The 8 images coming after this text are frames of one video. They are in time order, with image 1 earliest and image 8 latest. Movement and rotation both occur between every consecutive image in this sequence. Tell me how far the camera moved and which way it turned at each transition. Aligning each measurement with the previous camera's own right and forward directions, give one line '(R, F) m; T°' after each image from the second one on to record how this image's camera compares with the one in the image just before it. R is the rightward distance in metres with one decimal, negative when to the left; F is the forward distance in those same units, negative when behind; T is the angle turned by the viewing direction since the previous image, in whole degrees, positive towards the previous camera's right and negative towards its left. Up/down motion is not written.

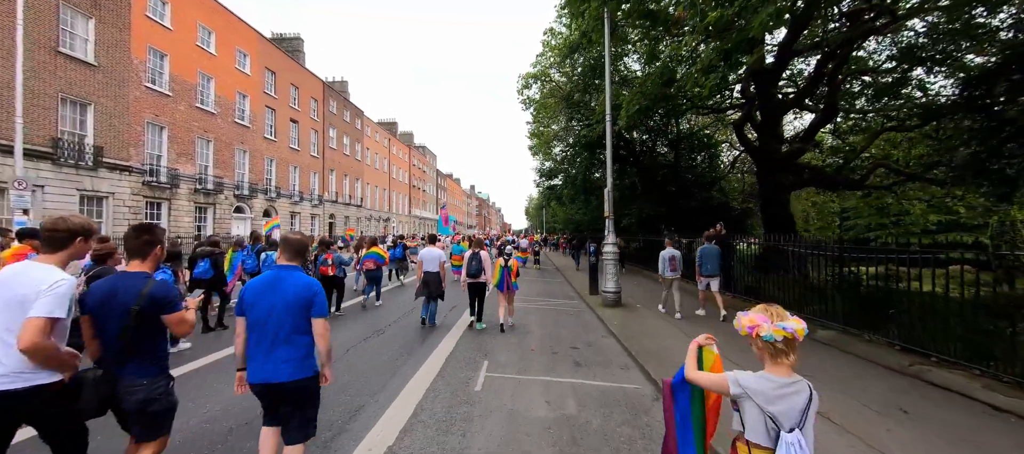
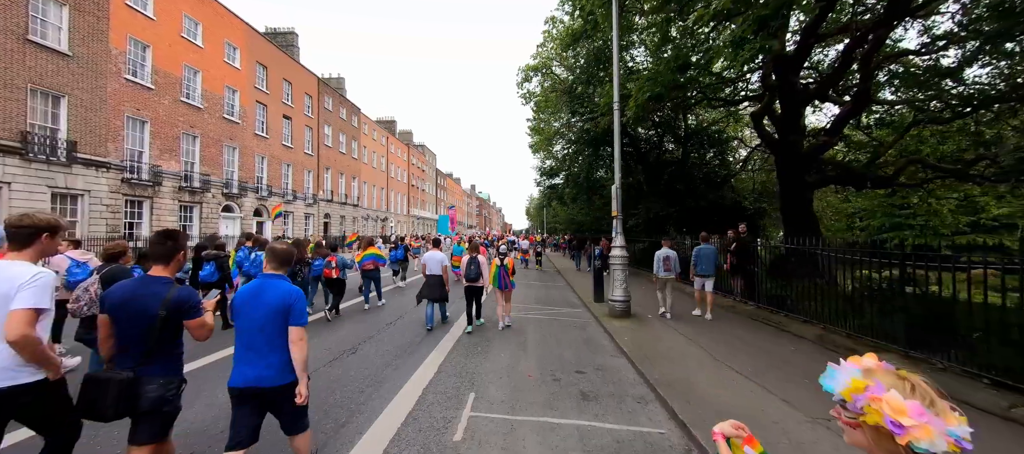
(+0.1, +0.9) m; 0°
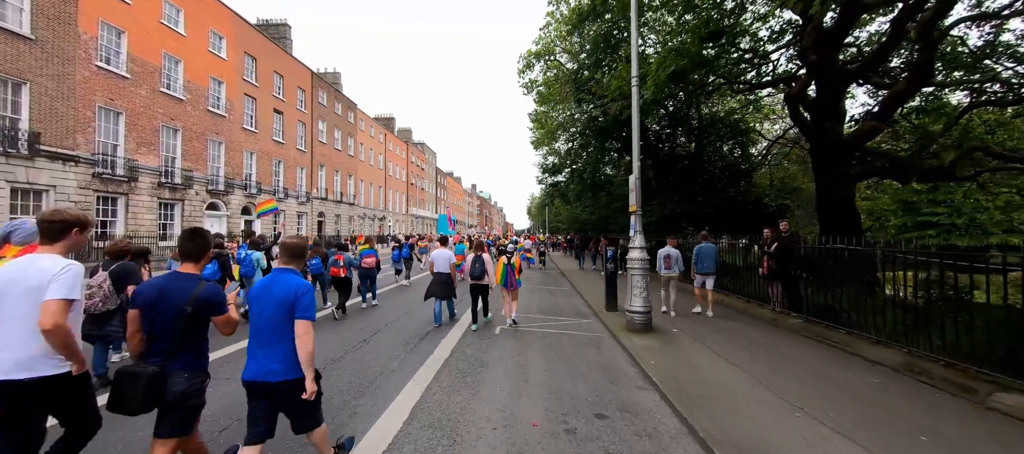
(0.0, +1.2) m; 0°
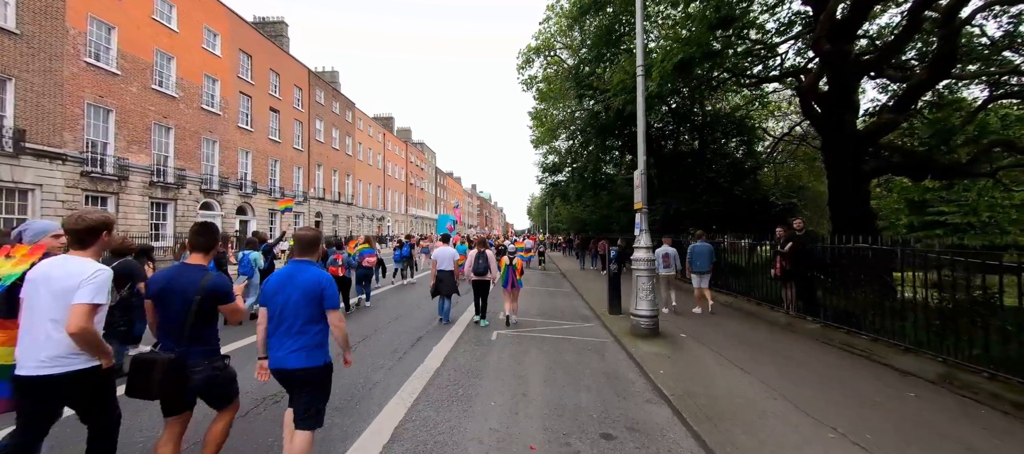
(0.0, +0.4) m; 0°
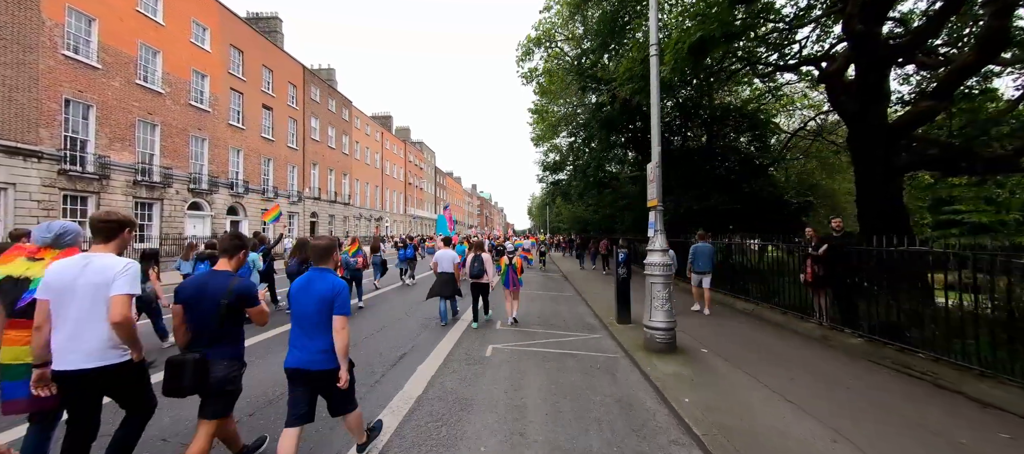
(+0.1, +0.7) m; 0°
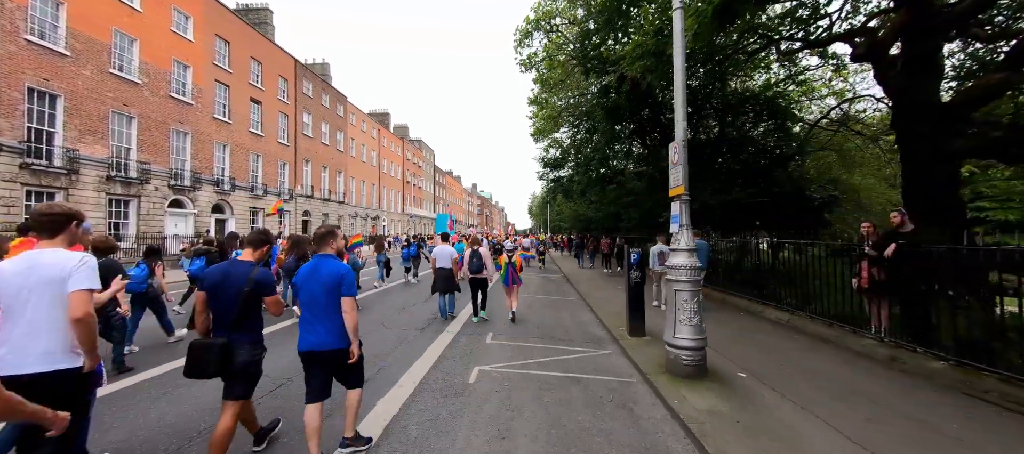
(+0.1, +1.0) m; 0°
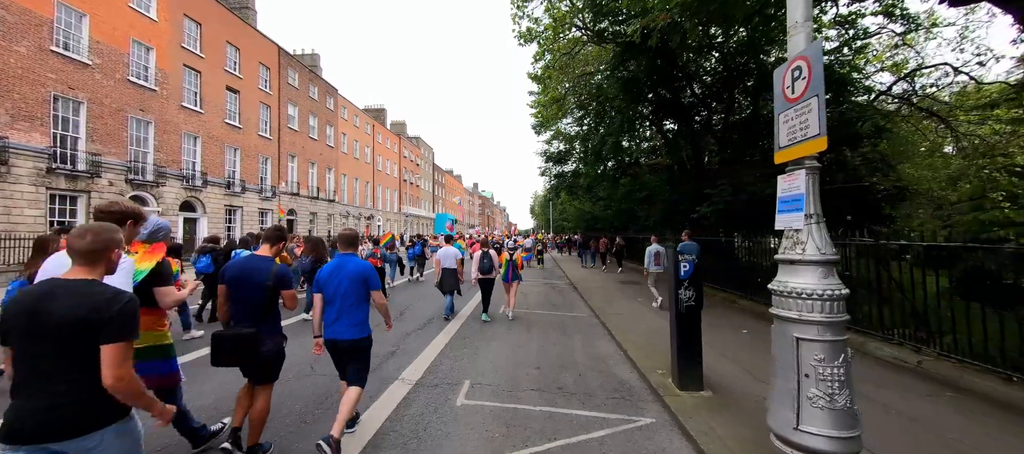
(+0.2, +2.0) m; 0°
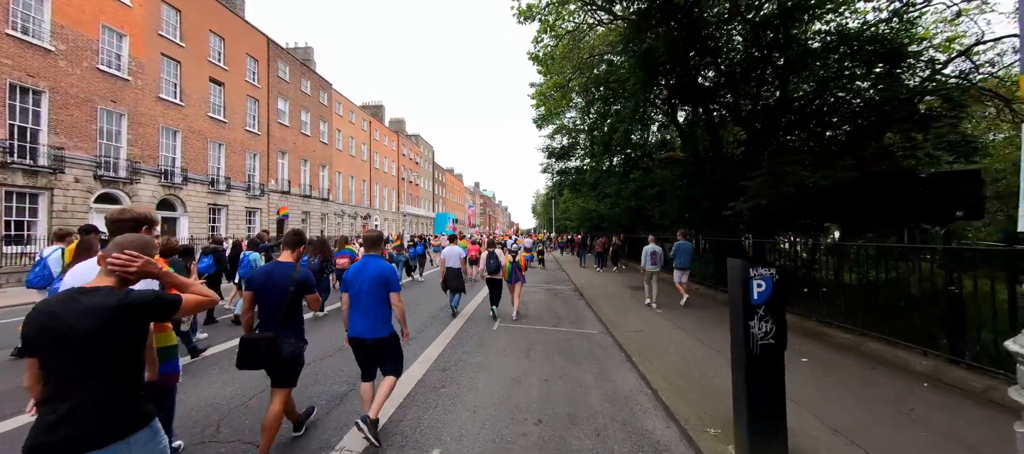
(+0.1, +1.3) m; 0°
